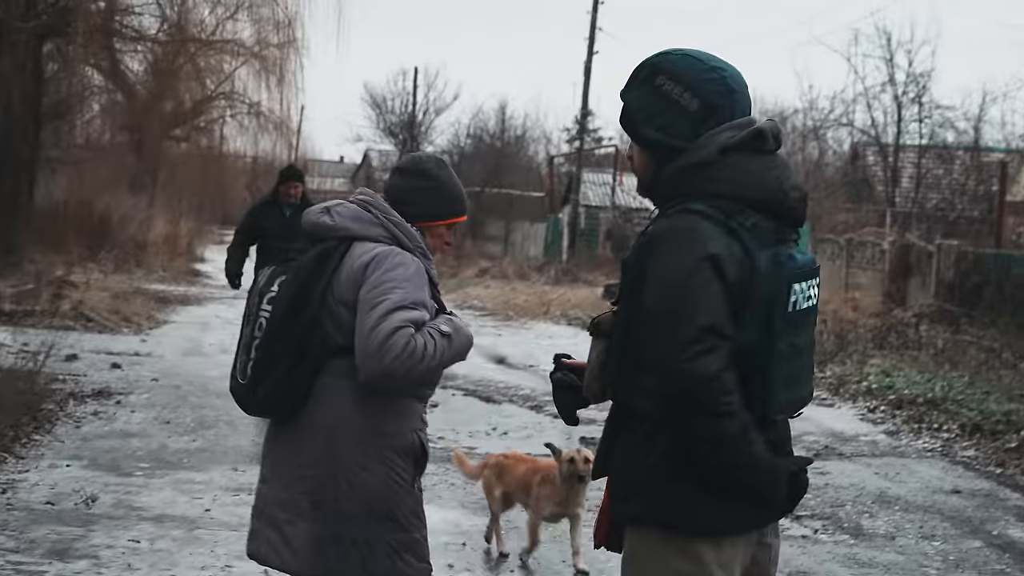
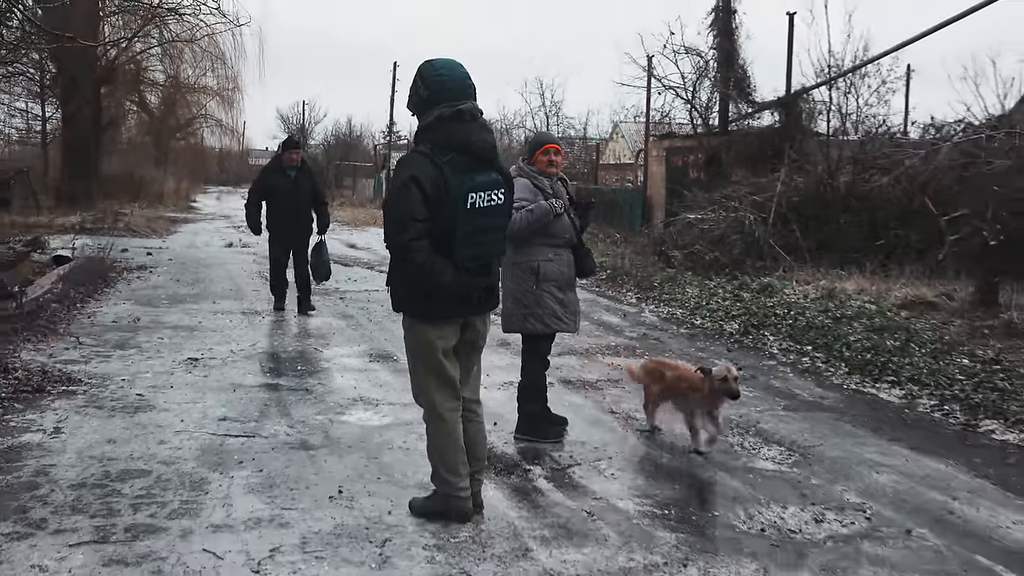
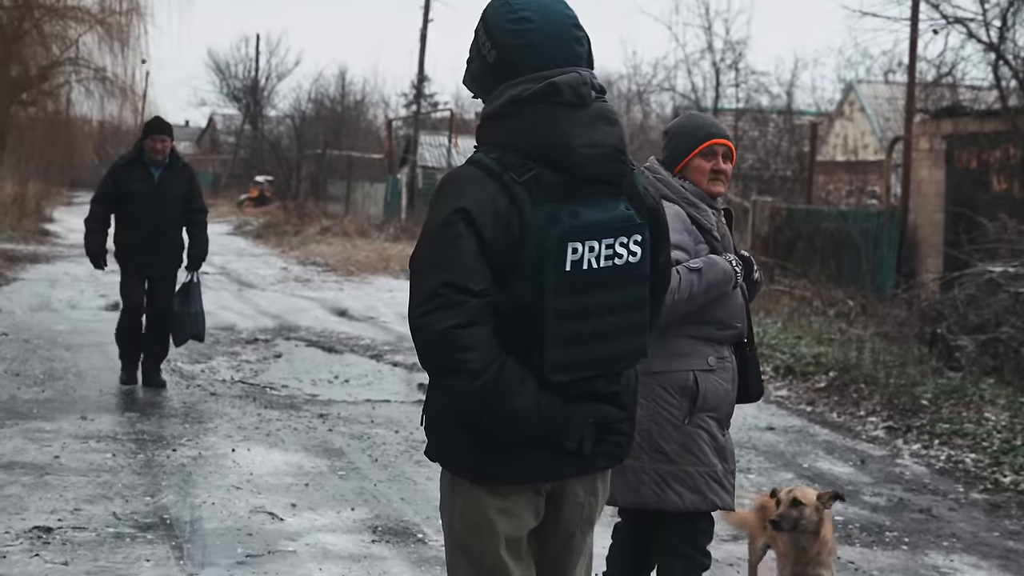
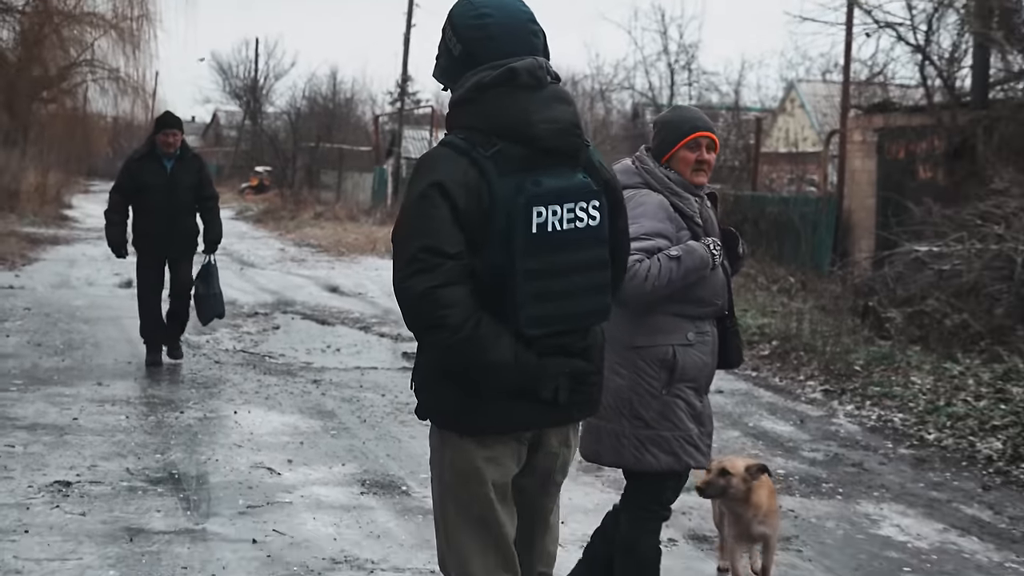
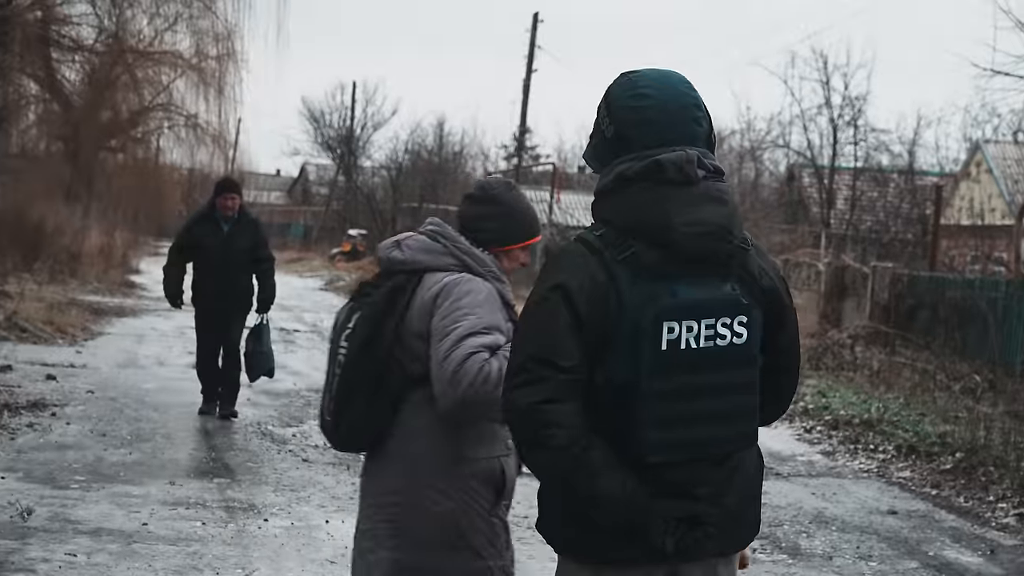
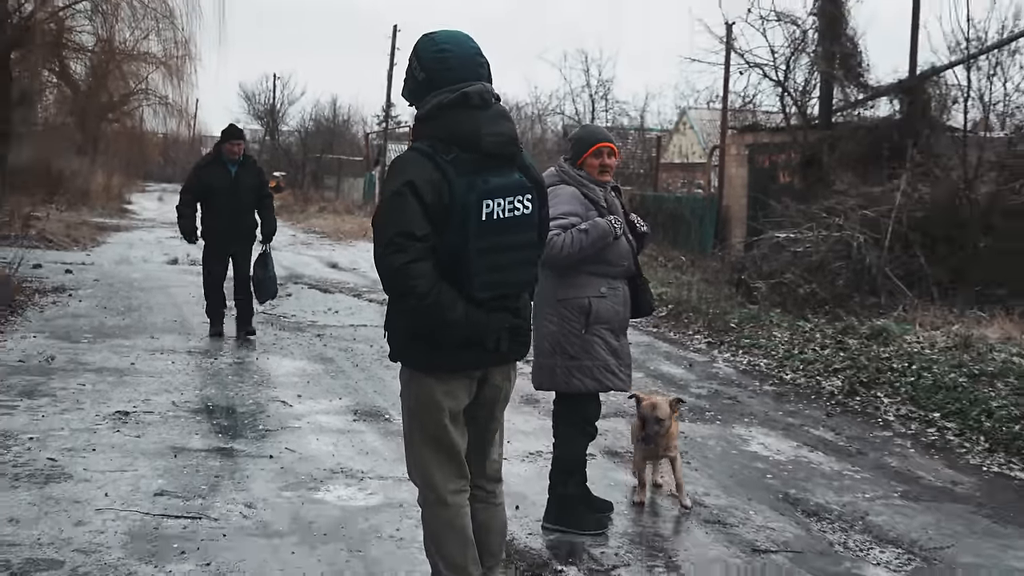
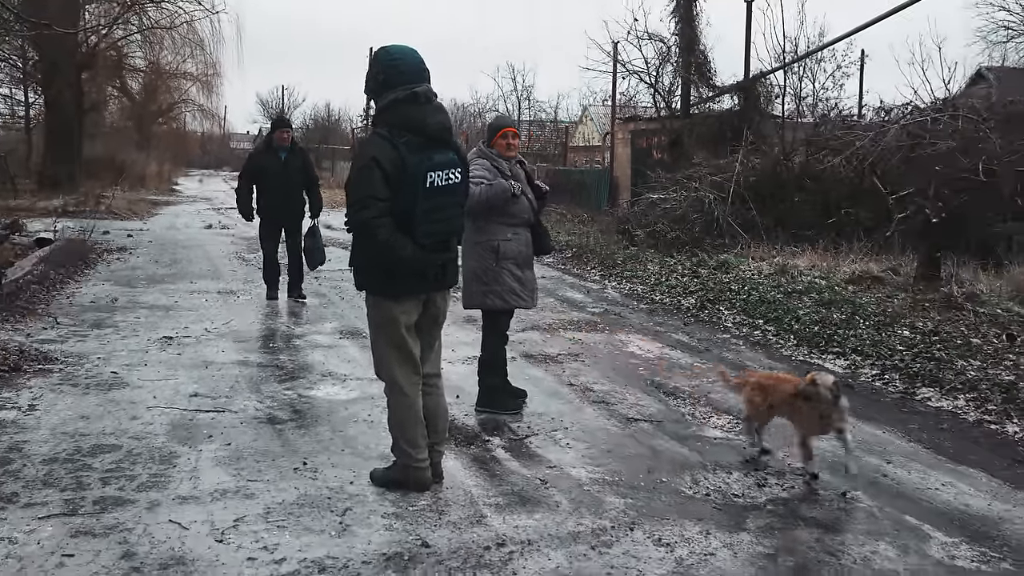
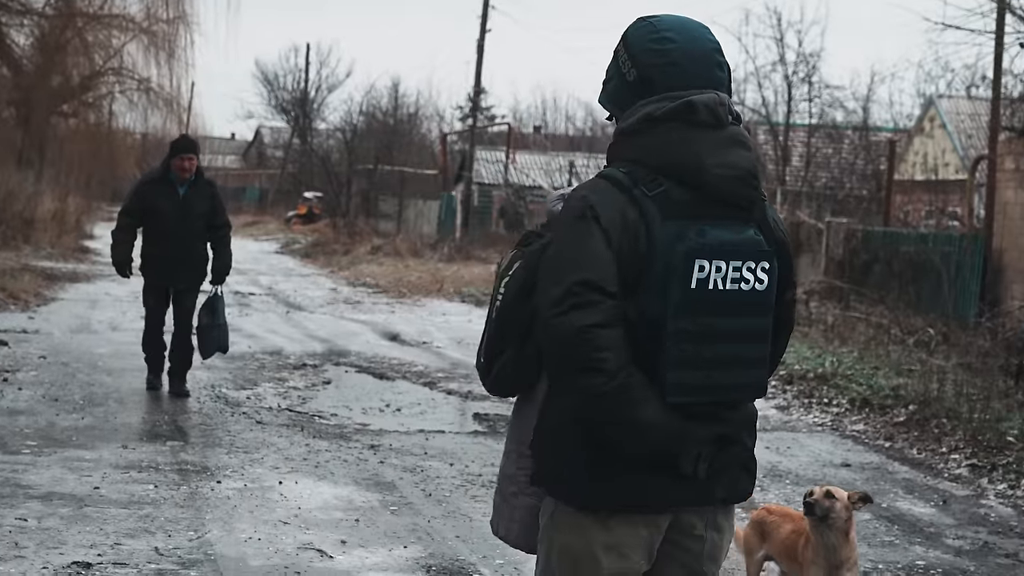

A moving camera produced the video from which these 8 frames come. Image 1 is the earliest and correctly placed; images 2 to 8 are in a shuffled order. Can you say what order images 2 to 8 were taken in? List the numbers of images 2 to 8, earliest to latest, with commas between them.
5, 8, 3, 4, 6, 2, 7
